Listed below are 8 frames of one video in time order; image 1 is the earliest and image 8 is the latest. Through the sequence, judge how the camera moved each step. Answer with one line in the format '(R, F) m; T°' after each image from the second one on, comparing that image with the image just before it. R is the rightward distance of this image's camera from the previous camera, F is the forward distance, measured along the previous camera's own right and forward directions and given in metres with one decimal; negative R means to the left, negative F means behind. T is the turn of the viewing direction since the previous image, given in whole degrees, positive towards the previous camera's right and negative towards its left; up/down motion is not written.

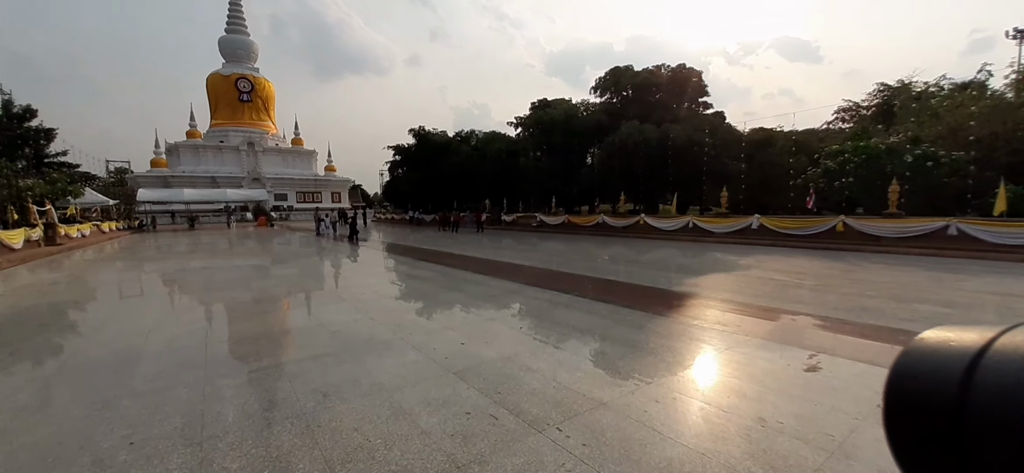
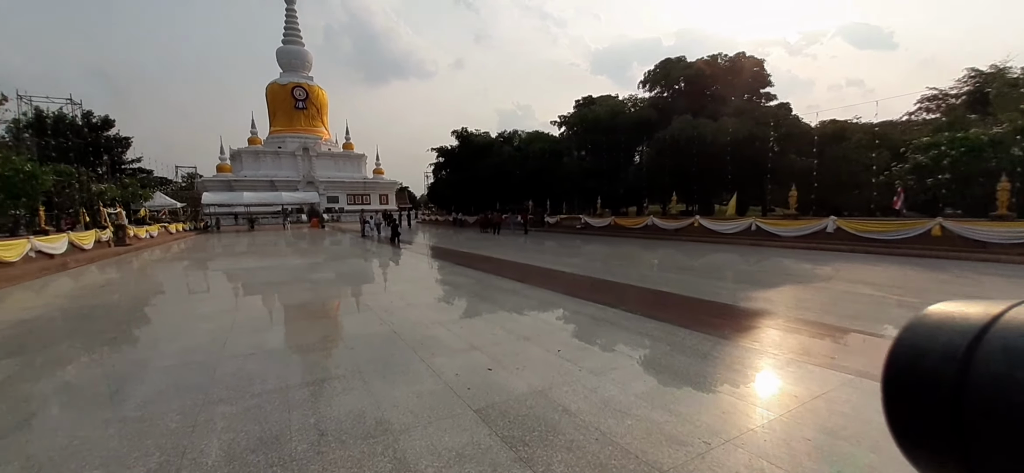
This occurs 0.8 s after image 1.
(+0.1, +0.9) m; -5°
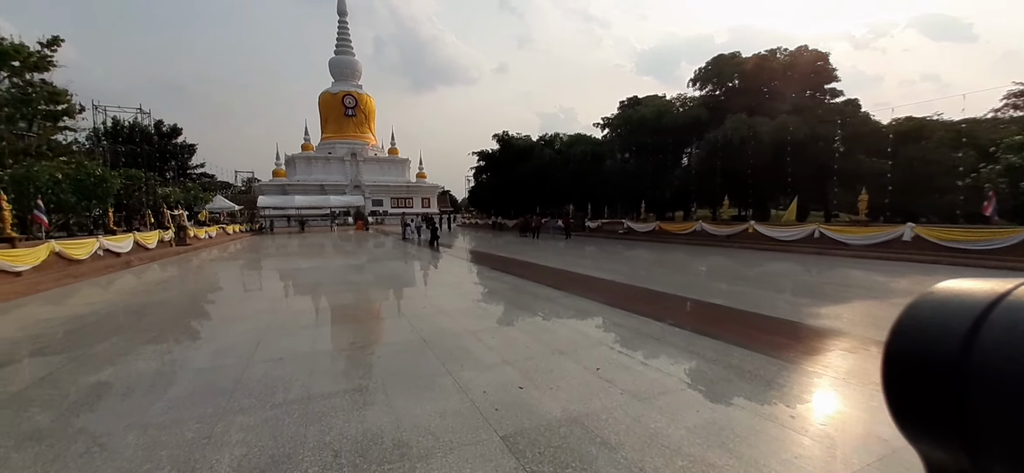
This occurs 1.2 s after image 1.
(+0.1, +0.4) m; -5°
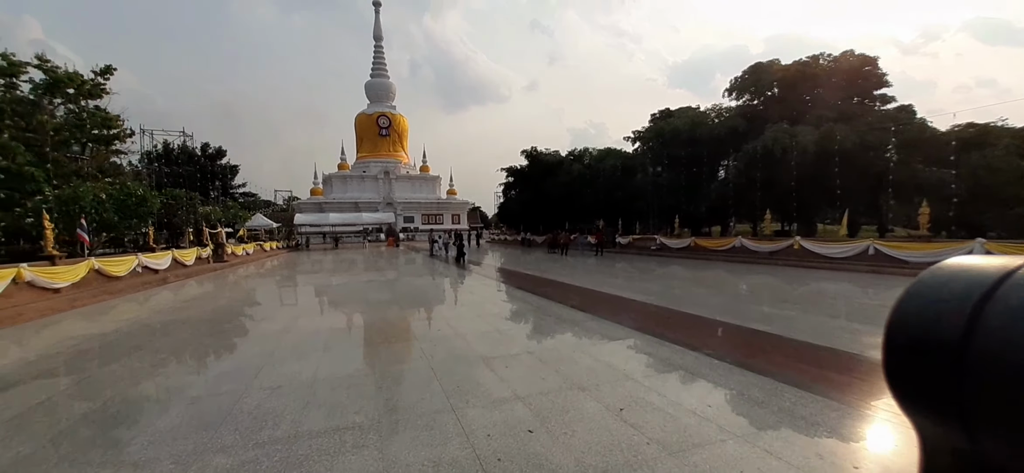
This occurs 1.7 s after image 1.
(+0.2, +0.6) m; -3°
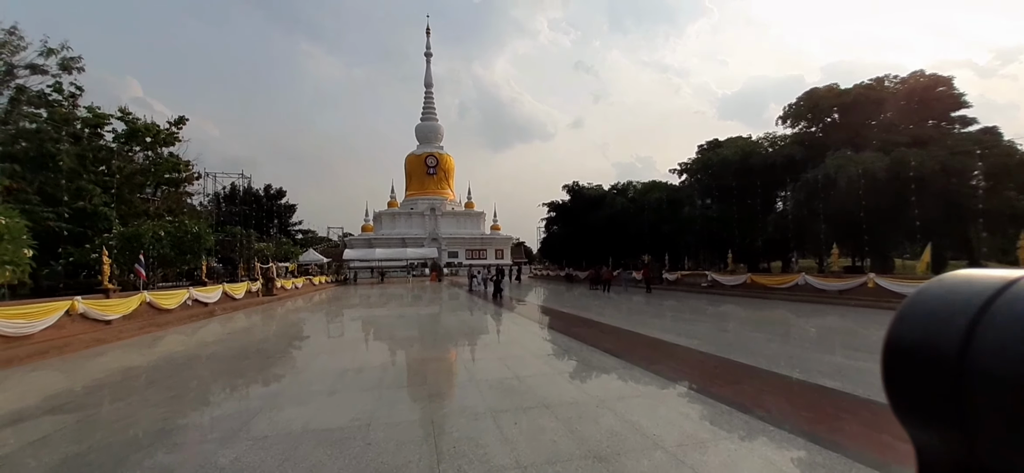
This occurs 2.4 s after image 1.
(+0.3, +0.7) m; -5°
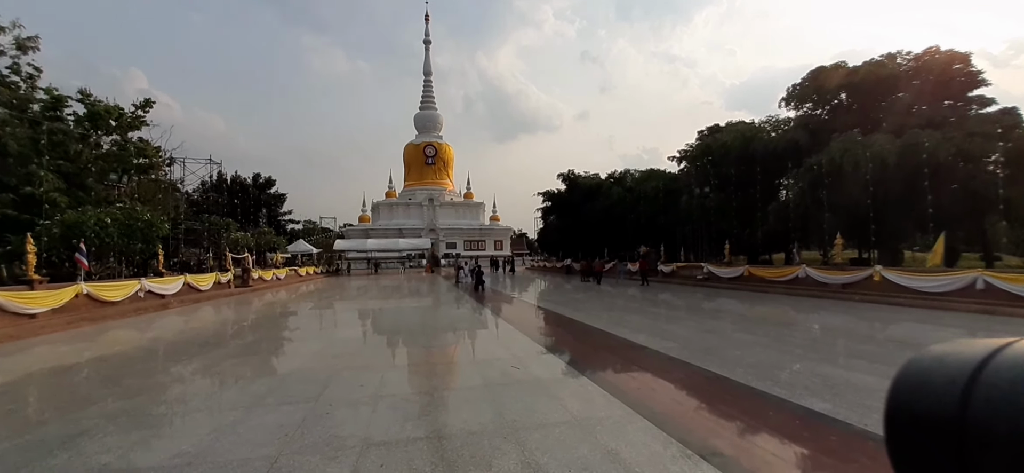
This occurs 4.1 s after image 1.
(+0.8, +1.1) m; -1°
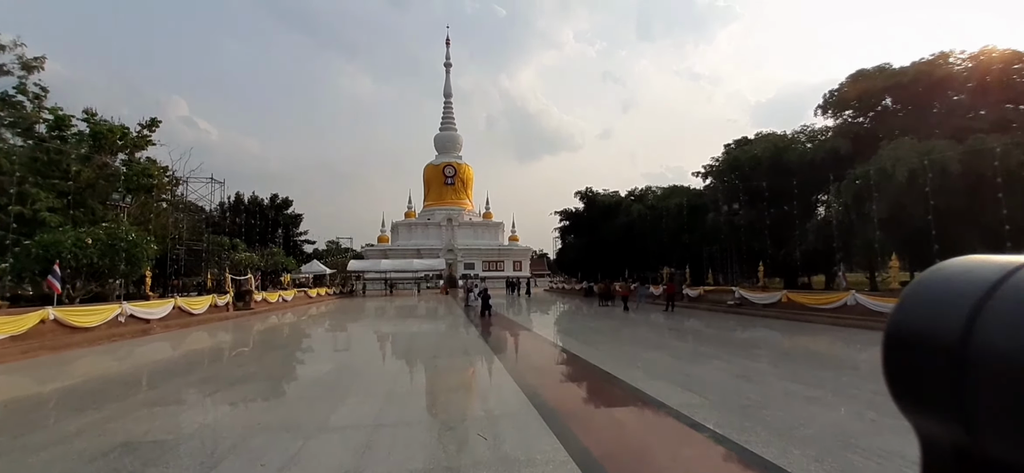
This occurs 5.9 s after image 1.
(+0.3, +1.3) m; -2°
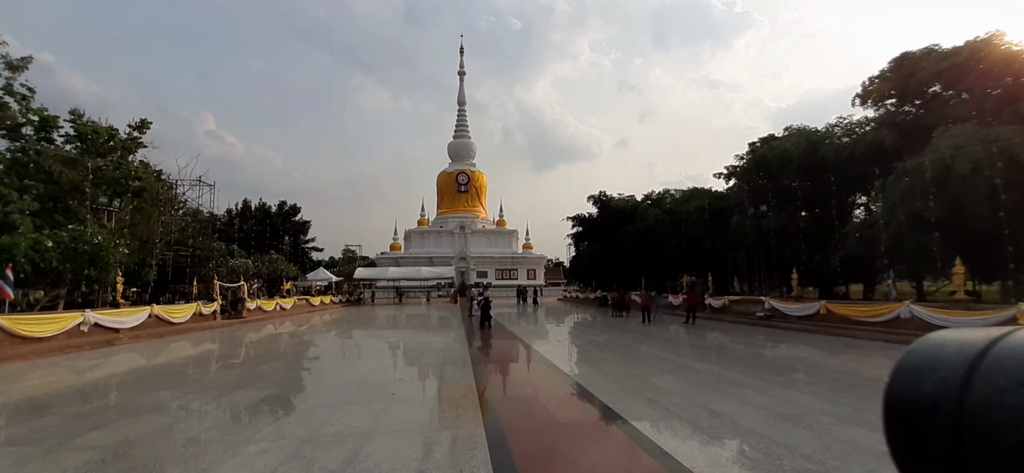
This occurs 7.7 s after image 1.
(+0.4, +1.3) m; -2°
